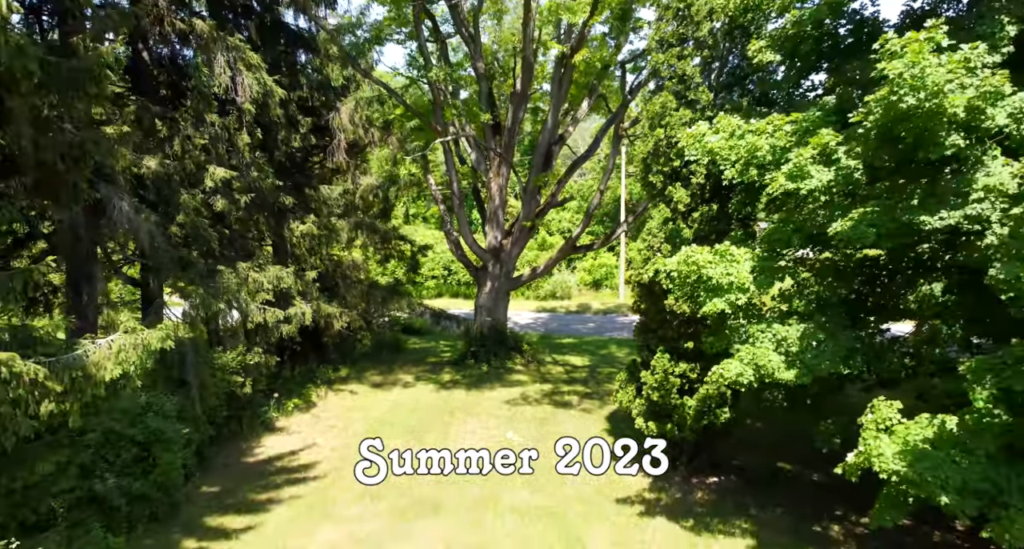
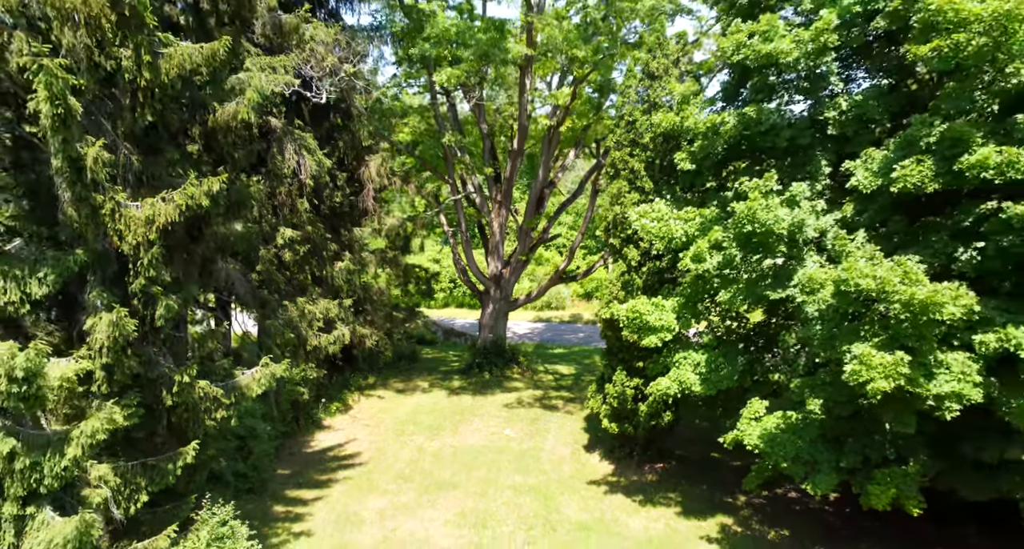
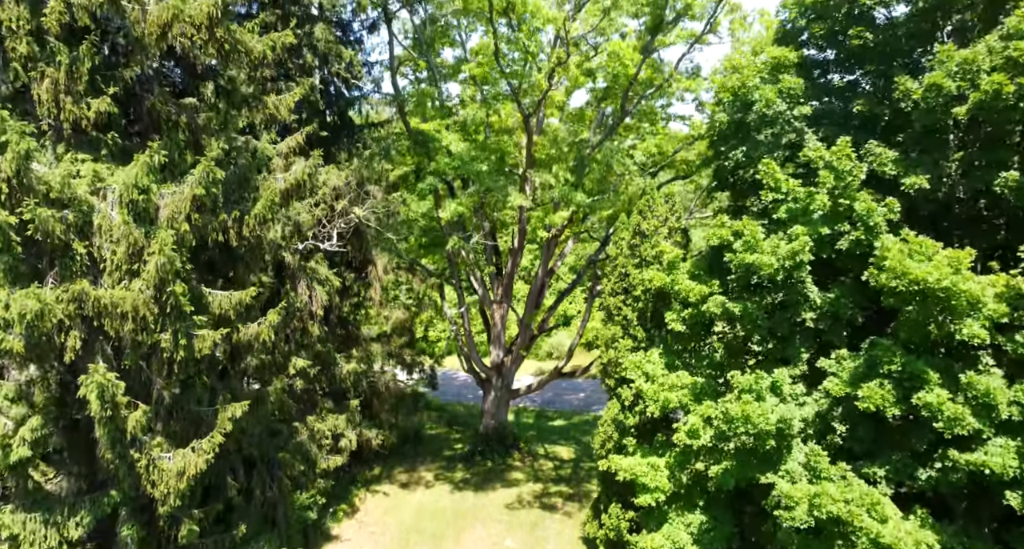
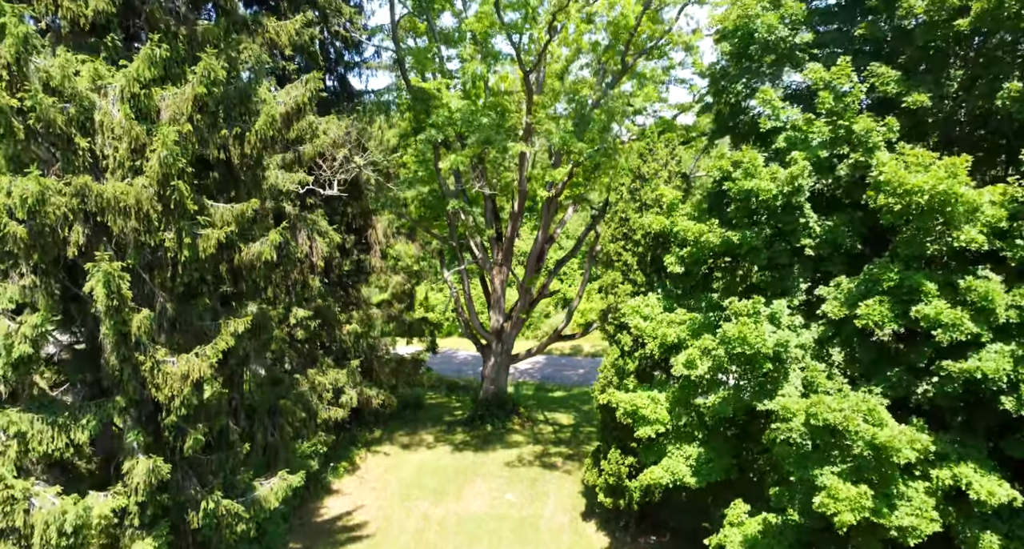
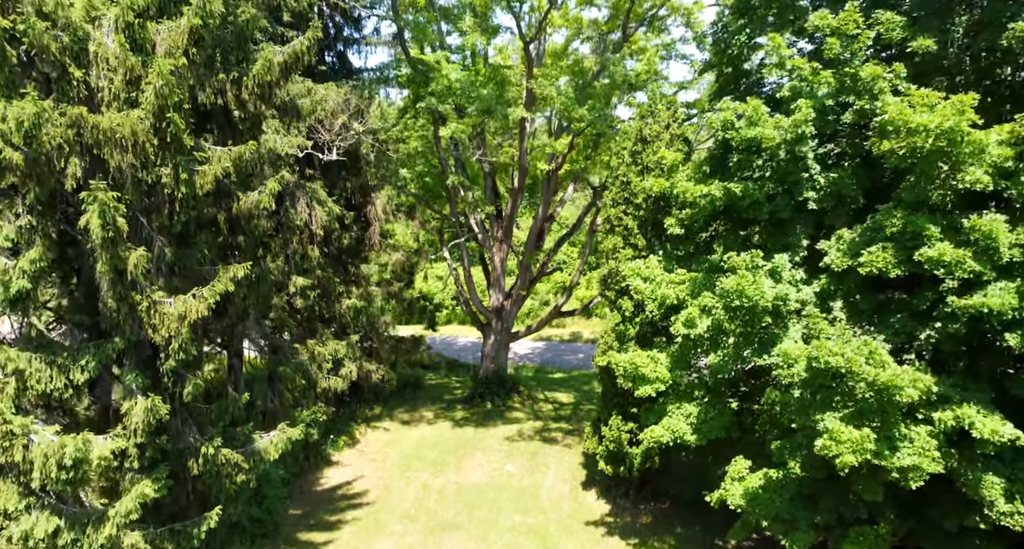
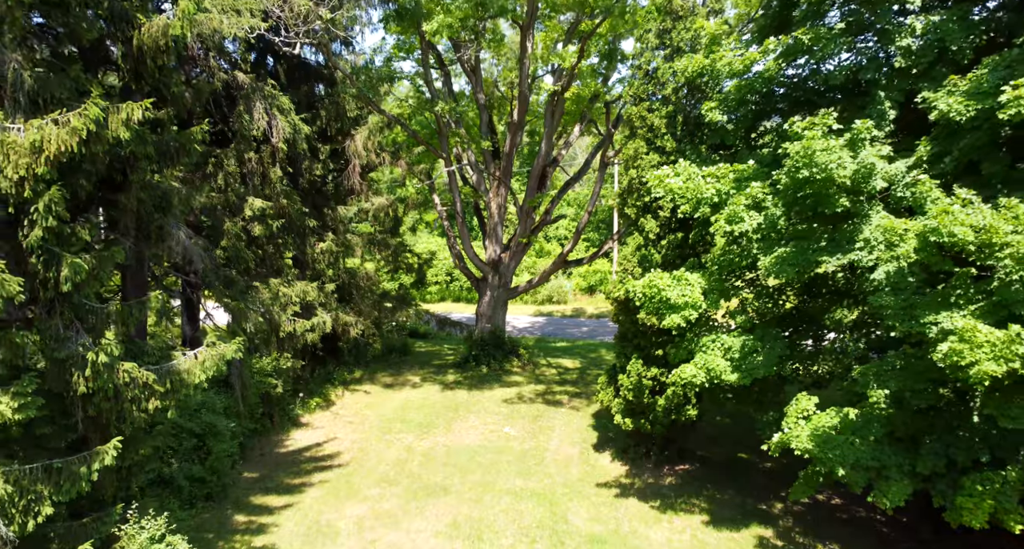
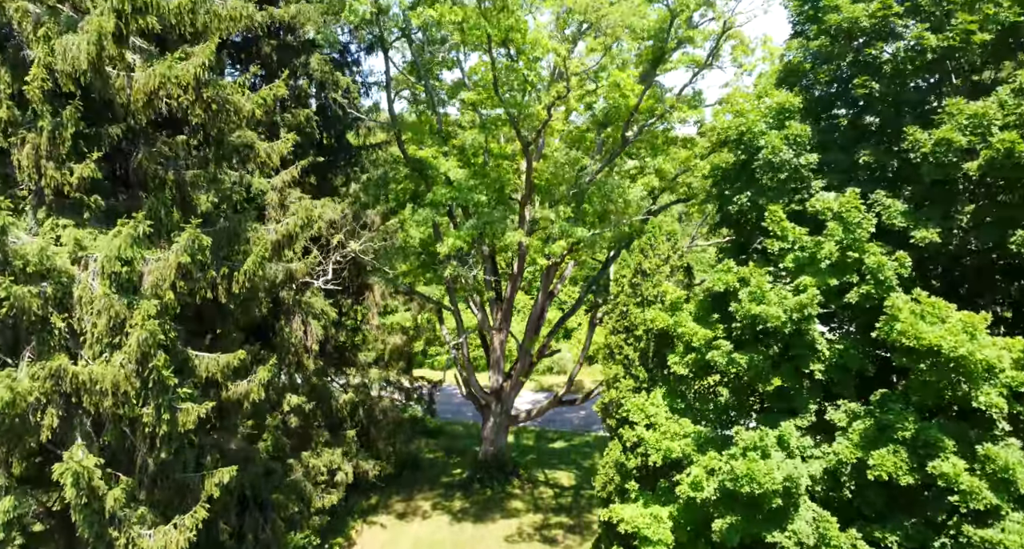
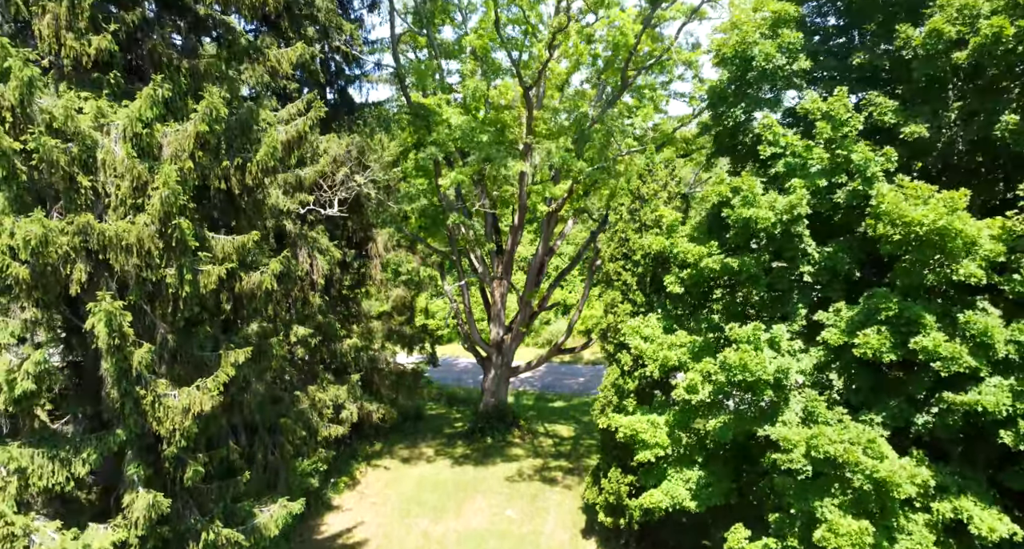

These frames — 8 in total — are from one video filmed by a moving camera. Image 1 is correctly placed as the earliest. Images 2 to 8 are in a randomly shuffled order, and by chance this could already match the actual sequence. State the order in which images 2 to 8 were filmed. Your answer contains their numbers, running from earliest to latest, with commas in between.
6, 2, 5, 4, 8, 3, 7
